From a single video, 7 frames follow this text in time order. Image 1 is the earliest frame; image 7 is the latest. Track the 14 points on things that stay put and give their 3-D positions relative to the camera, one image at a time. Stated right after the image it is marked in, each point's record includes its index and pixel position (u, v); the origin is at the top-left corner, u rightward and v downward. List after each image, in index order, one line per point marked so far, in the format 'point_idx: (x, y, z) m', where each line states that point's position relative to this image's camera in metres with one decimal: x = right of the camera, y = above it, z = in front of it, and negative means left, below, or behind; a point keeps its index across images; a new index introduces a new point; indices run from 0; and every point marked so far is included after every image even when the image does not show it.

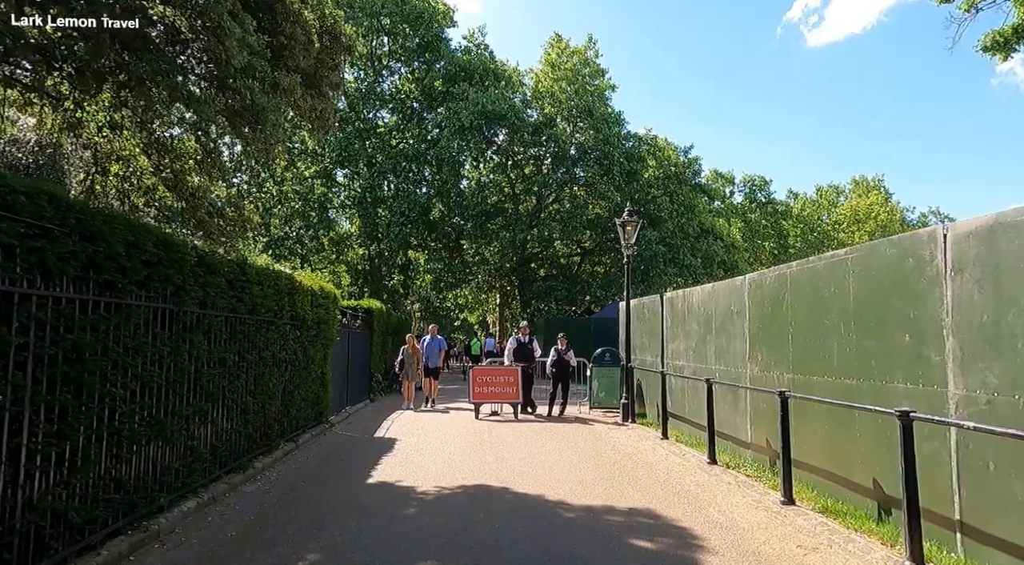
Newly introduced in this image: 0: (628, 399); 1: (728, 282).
0: (+2.1, -2.1, +12.8) m
1: (+2.9, 0.0, +9.2) m
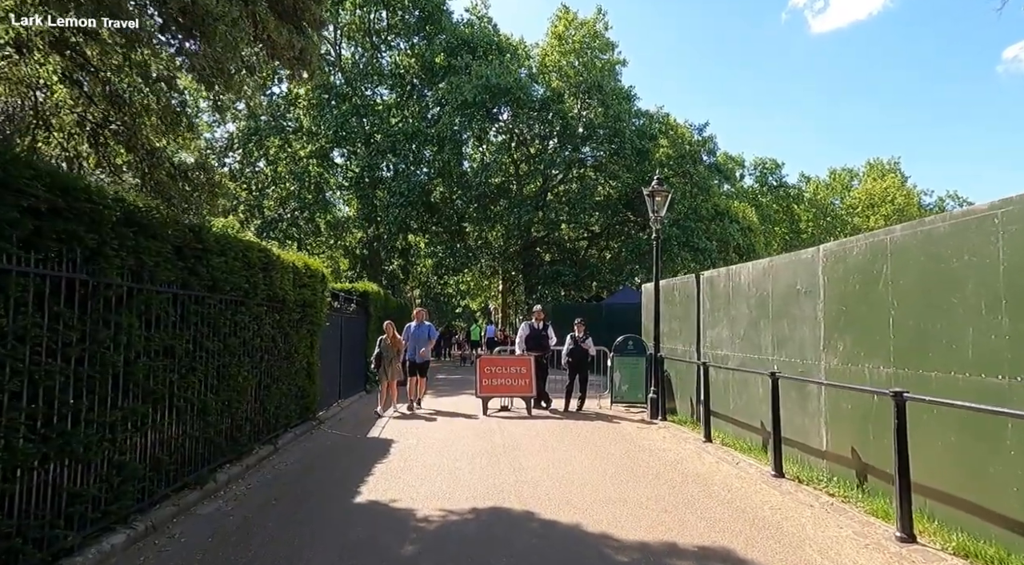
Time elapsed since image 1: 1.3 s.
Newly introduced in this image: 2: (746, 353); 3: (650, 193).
0: (+2.3, -1.8, +11.2) m
1: (+3.1, +0.3, +7.6) m
2: (+3.0, -0.9, +8.8) m
3: (+2.4, +1.6, +12.0) m
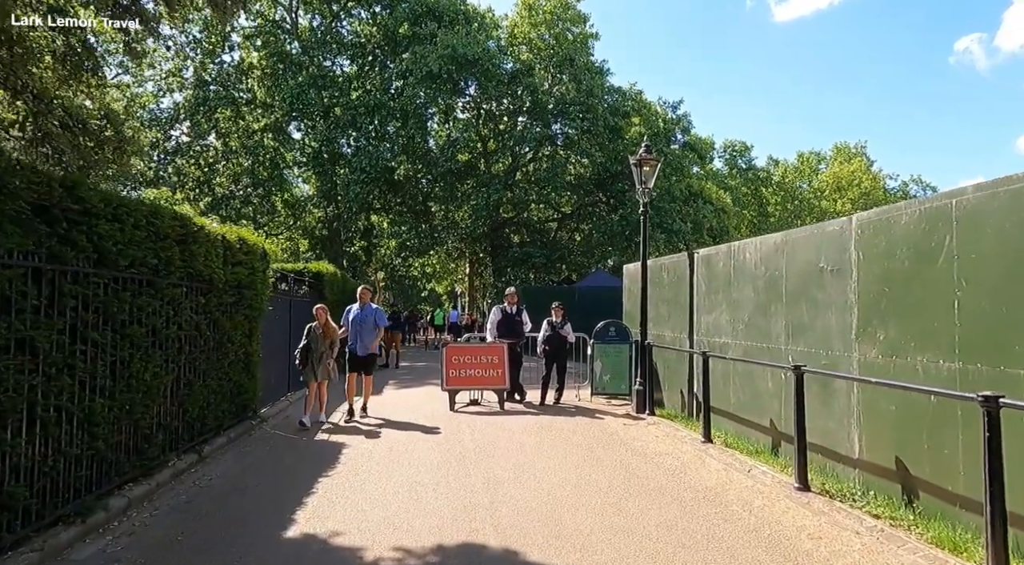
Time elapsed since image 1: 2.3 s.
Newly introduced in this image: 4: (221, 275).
0: (+1.9, -1.5, +10.1) m
1: (+2.8, +0.5, +6.5) m
2: (+2.7, -0.7, +7.7) m
3: (+1.9, +1.9, +10.8) m
4: (-3.3, +0.1, +7.8) m
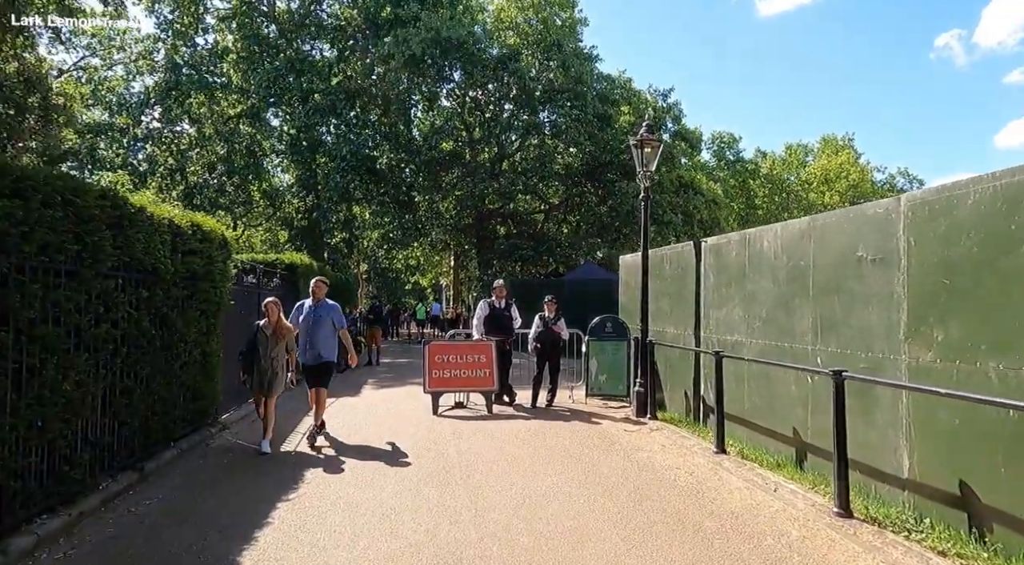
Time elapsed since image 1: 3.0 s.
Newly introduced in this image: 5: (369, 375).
0: (+1.8, -1.4, +9.3) m
1: (+2.8, +0.6, +5.7) m
2: (+2.6, -0.6, +6.8) m
3: (+1.8, +2.0, +10.0) m
4: (-3.4, +0.2, +6.8) m
5: (-3.4, -2.2, +16.5) m
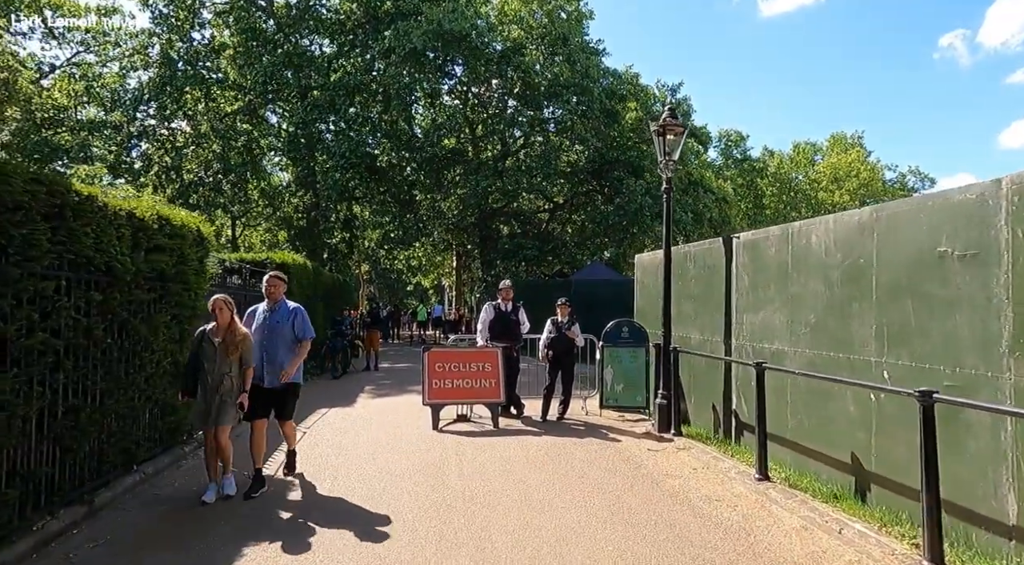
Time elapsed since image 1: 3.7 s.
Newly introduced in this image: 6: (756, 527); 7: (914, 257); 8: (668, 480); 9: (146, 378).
0: (+1.9, -1.4, +8.4) m
1: (+2.9, +0.6, +4.8) m
2: (+2.6, -0.6, +5.9) m
3: (+1.9, +2.0, +9.1) m
4: (-3.3, +0.2, +5.9) m
5: (-3.3, -2.2, +15.6) m
6: (+1.7, -1.7, +4.8) m
7: (+2.8, +0.2, +4.8) m
8: (+1.4, -1.7, +6.1) m
9: (-3.5, -0.9, +6.6) m
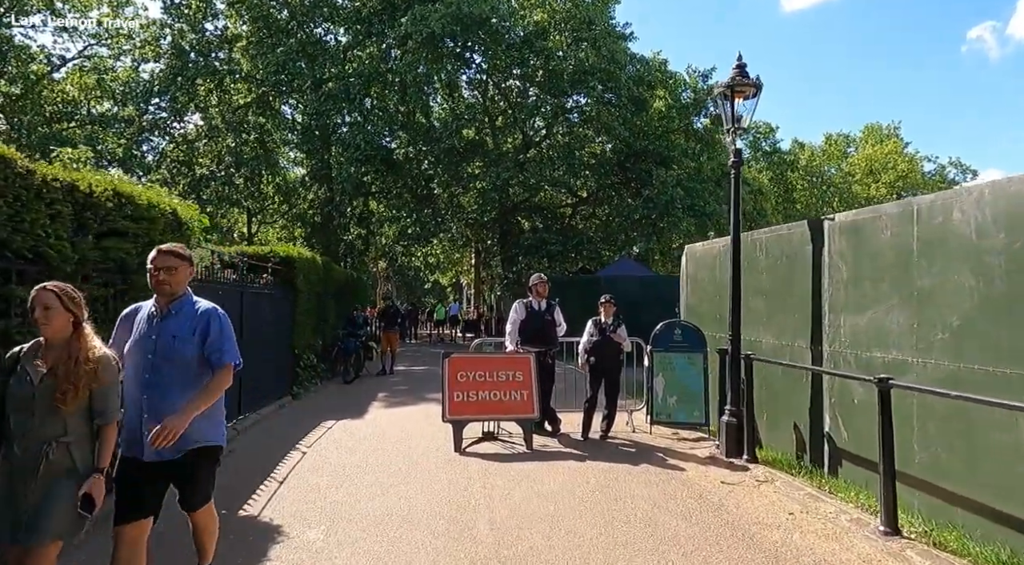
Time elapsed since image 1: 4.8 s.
0: (+2.2, -1.3, +6.9) m
1: (+3.1, +0.6, +3.3) m
2: (+3.0, -0.5, +4.5) m
3: (+2.3, +2.1, +7.6) m
4: (-3.0, +0.2, +4.6) m
5: (-2.7, -2.2, +14.3) m
6: (+2.0, -1.6, +3.4) m
7: (+3.1, +0.2, +3.3) m
8: (+1.7, -1.7, +4.7) m
9: (-3.1, -0.9, +5.3) m
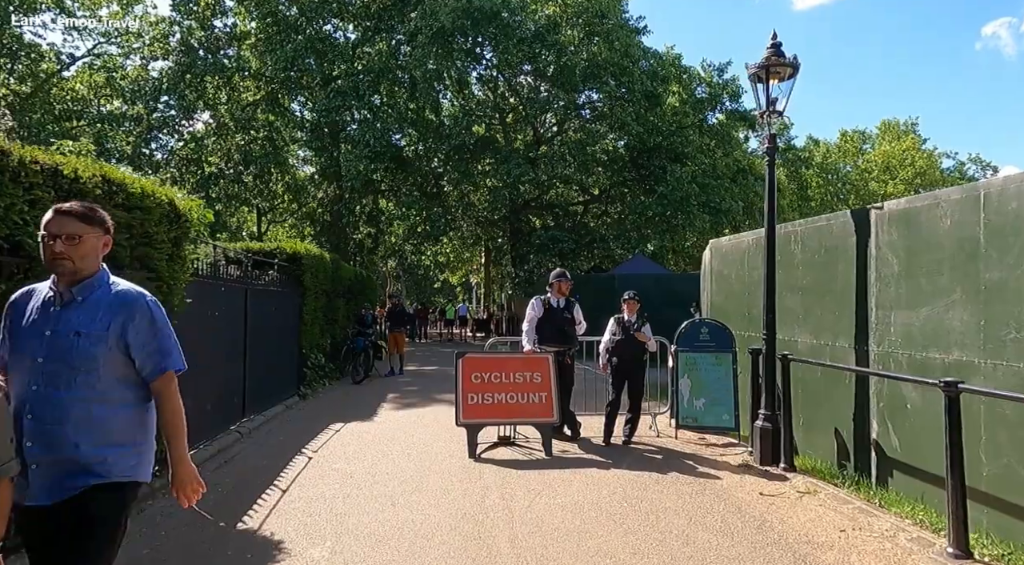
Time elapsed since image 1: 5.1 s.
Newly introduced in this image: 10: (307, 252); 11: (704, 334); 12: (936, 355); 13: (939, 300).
0: (+2.4, -1.3, +6.4) m
1: (+3.3, +0.7, +2.8) m
2: (+3.1, -0.5, +4.0) m
3: (+2.5, +2.1, +7.1) m
4: (-2.8, +0.3, +4.2) m
5: (-2.5, -2.1, +13.9) m
6: (+2.1, -1.6, +2.9) m
7: (+3.2, +0.3, +2.9) m
8: (+1.8, -1.6, +4.2) m
9: (-3.0, -0.8, +4.9) m
10: (-3.8, +0.6, +13.2) m
11: (+2.2, -0.5, +7.8) m
12: (+3.0, -0.5, +4.9) m
13: (+3.0, -0.1, +4.9) m
